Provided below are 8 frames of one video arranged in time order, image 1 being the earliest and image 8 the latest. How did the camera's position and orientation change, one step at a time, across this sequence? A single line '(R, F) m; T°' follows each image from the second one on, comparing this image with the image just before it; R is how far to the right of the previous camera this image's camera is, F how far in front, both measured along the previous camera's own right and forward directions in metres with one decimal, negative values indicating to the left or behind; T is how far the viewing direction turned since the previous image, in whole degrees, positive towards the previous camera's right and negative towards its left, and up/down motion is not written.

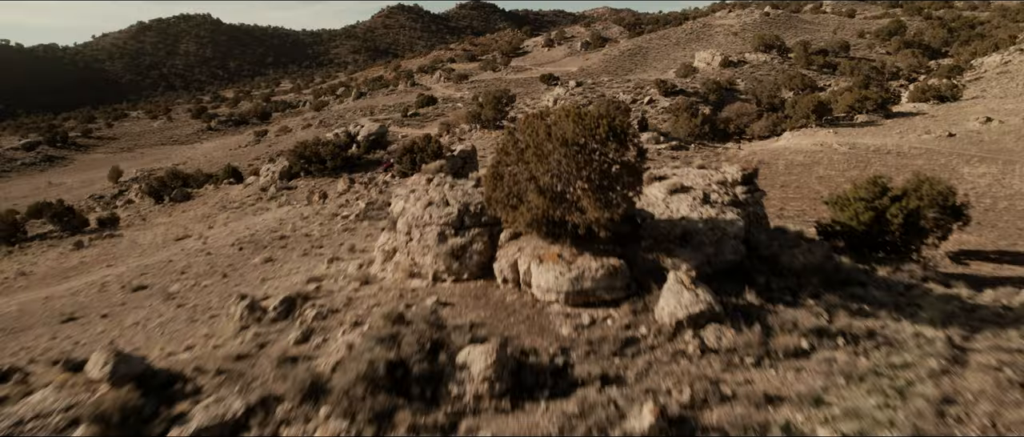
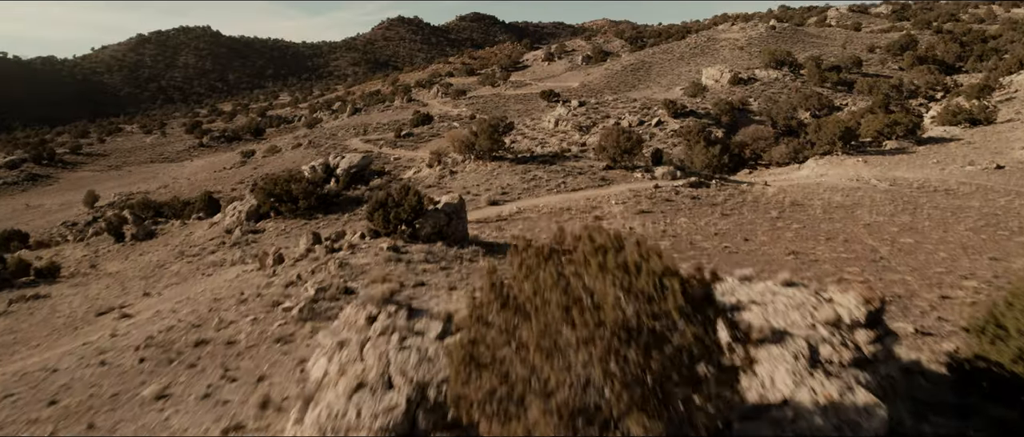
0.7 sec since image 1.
(0.0, +0.4) m; 0°
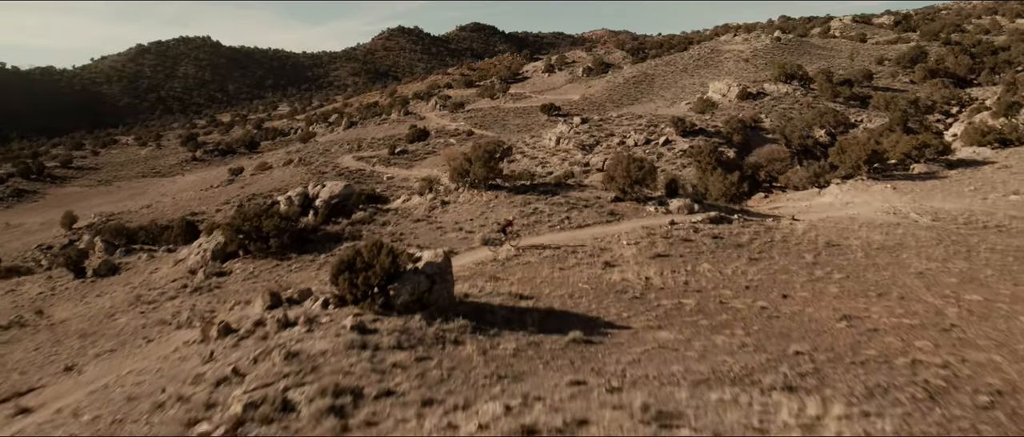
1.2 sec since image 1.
(0.0, +0.3) m; 0°
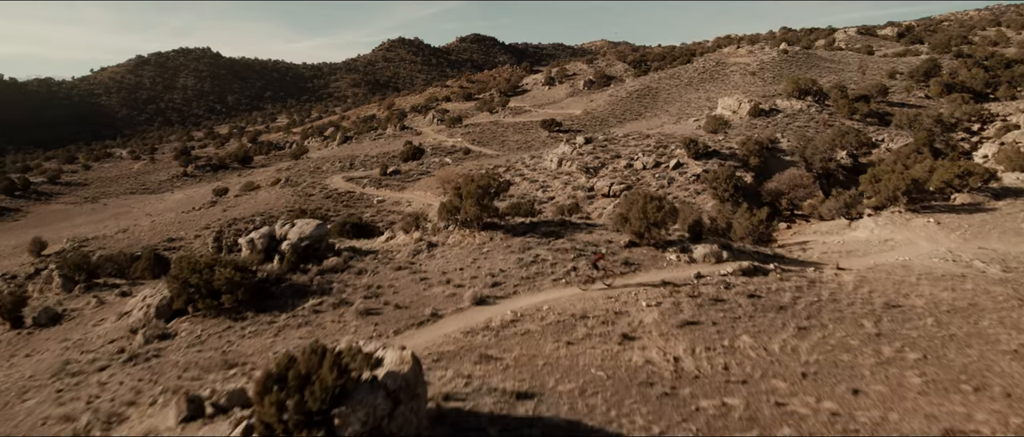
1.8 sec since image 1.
(0.0, +0.4) m; 0°
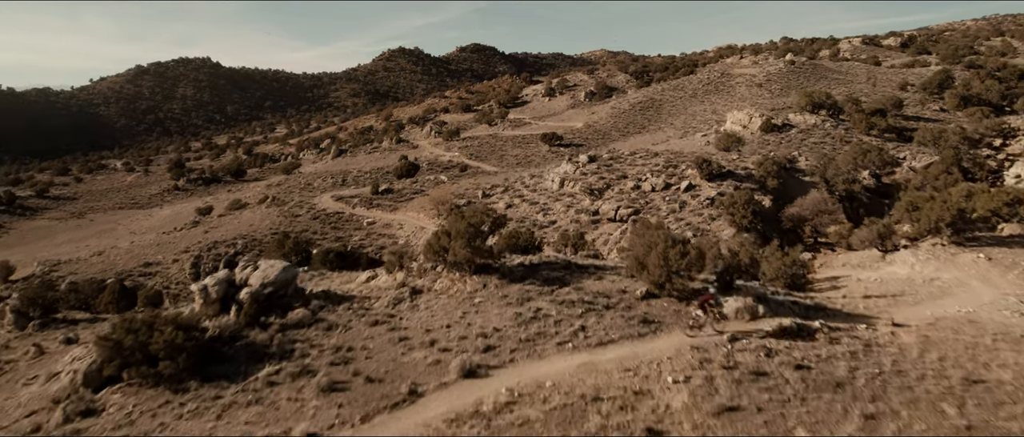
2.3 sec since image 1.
(0.0, +0.4) m; 0°
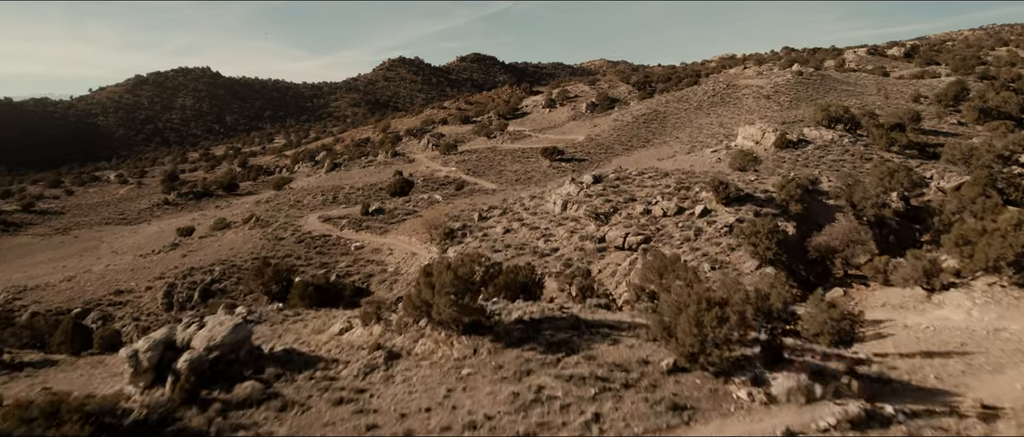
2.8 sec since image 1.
(0.0, +0.4) m; 0°
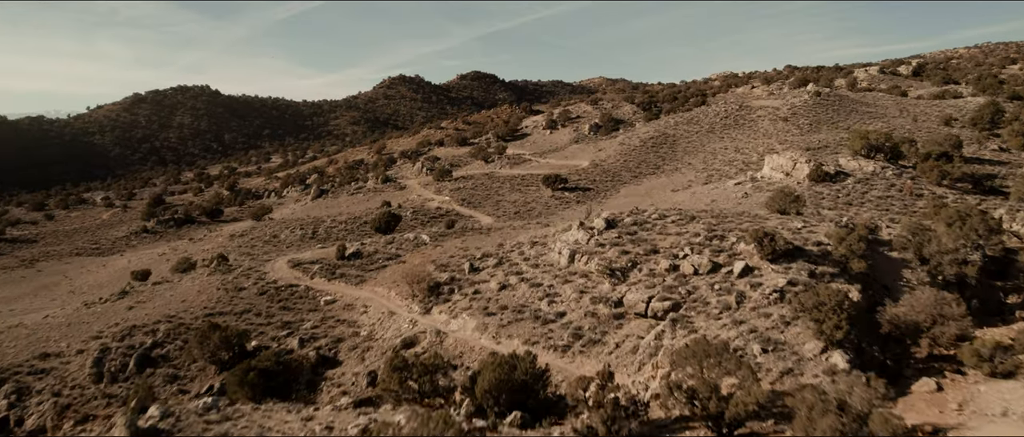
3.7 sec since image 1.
(0.0, +0.8) m; 0°
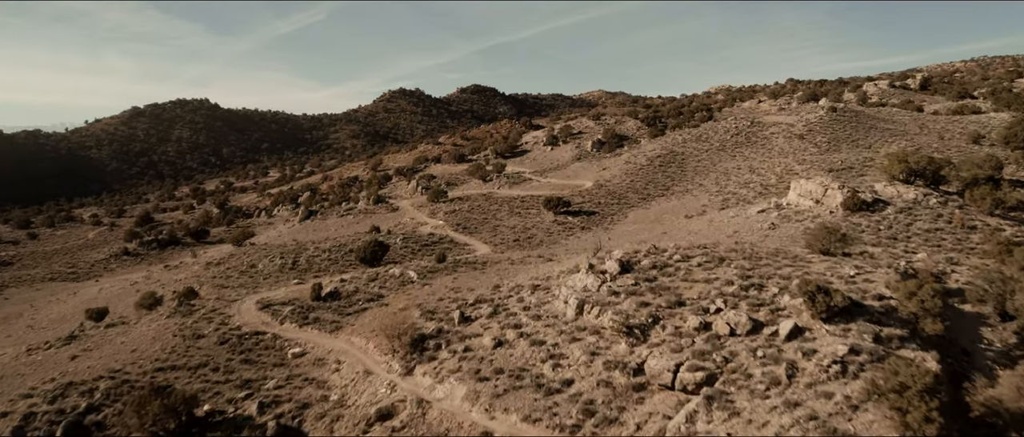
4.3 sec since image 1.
(0.0, +0.6) m; 0°
